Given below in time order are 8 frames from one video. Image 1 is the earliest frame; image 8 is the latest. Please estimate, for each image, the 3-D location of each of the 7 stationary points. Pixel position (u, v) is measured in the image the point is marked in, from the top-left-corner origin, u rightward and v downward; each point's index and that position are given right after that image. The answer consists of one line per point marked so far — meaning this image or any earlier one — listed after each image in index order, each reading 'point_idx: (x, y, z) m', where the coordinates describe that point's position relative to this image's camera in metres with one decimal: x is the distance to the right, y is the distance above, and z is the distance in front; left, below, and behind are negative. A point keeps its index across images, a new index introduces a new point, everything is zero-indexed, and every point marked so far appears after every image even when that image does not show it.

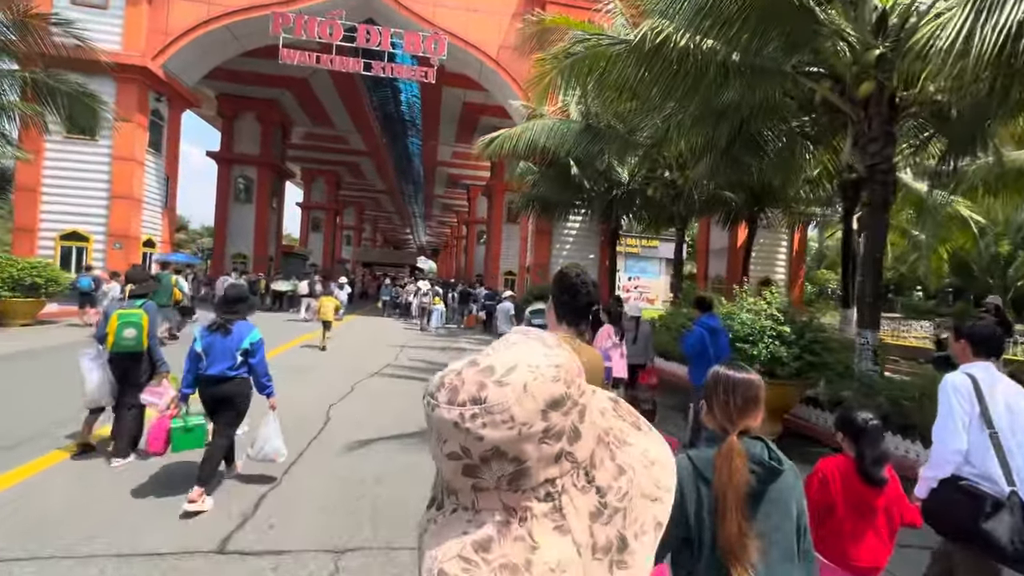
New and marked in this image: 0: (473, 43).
0: (-1.4, +8.8, +16.9) m
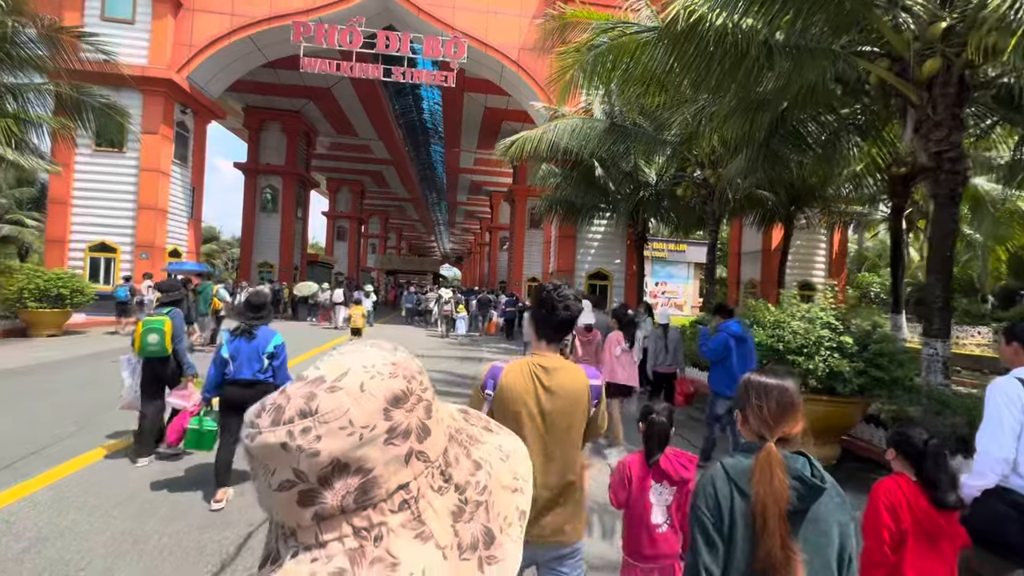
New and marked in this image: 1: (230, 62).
0: (-0.6, +8.5, +16.6) m
1: (-9.8, +7.9, +16.4) m
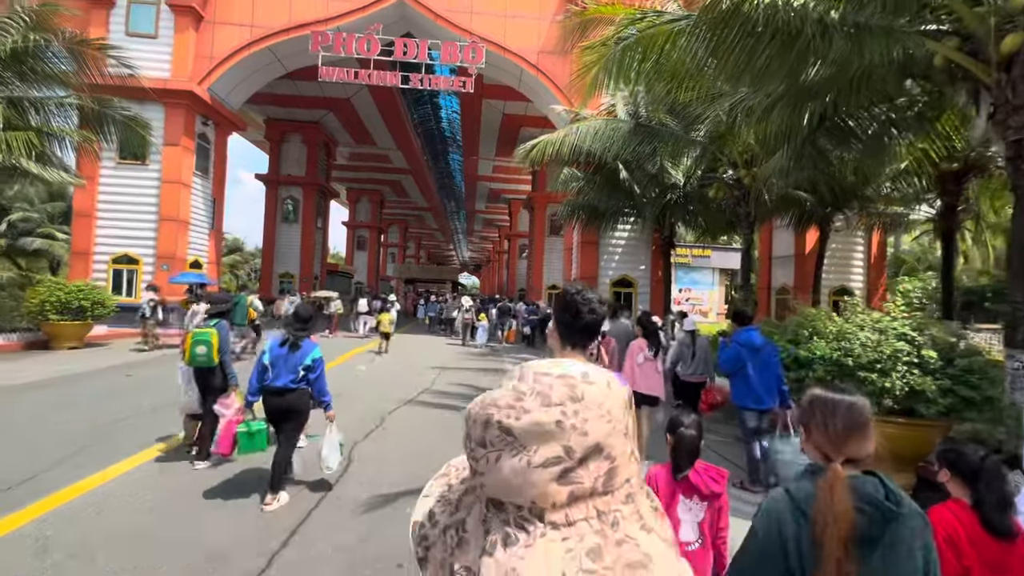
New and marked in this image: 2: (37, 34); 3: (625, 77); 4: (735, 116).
0: (0.0, +8.2, +16.4) m
1: (-9.1, +7.5, +16.5) m
2: (-11.1, +5.9, +11.0) m
3: (+1.9, +3.6, +8.1) m
4: (+3.7, +2.9, +8.0) m
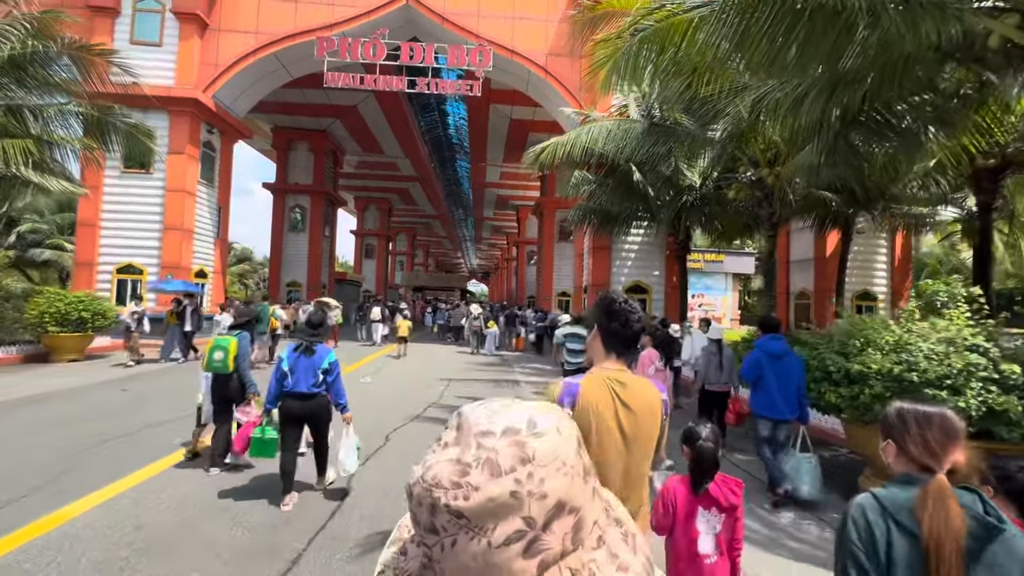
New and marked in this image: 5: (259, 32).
0: (+0.3, +8.0, +16.0) m
1: (-8.9, +7.2, +16.3) m
2: (-10.9, +5.7, +10.8) m
3: (+2.1, +3.5, +7.7) m
4: (+3.9, +2.8, +7.5) m
5: (-8.3, +8.4, +15.6) m
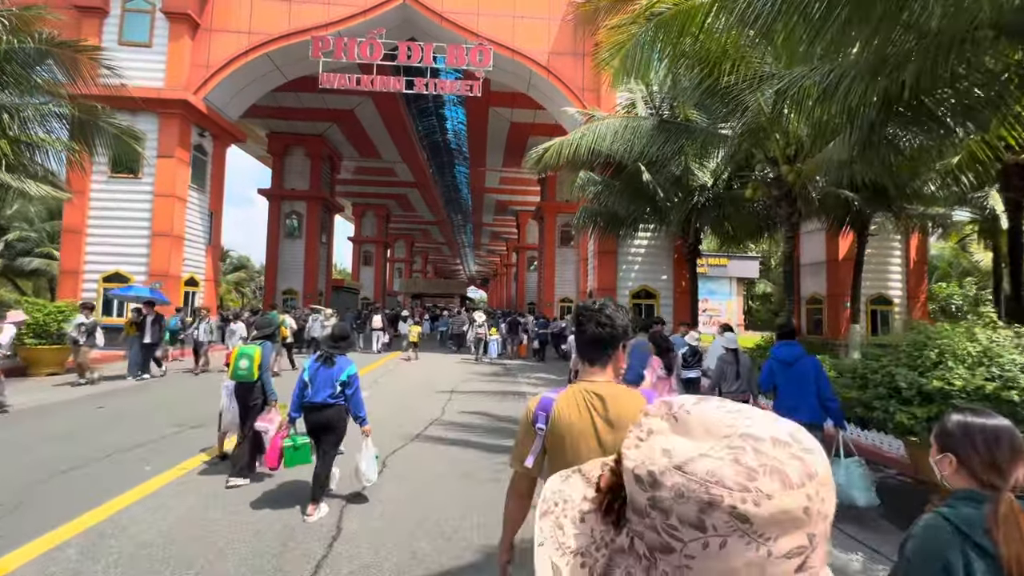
0: (+0.3, +7.8, +15.6) m
1: (-8.8, +6.9, +15.8) m
2: (-10.8, +5.5, +10.3) m
3: (+2.2, +3.4, +7.1) m
4: (+4.0, +2.8, +7.0) m
5: (-8.3, +8.2, +15.1) m
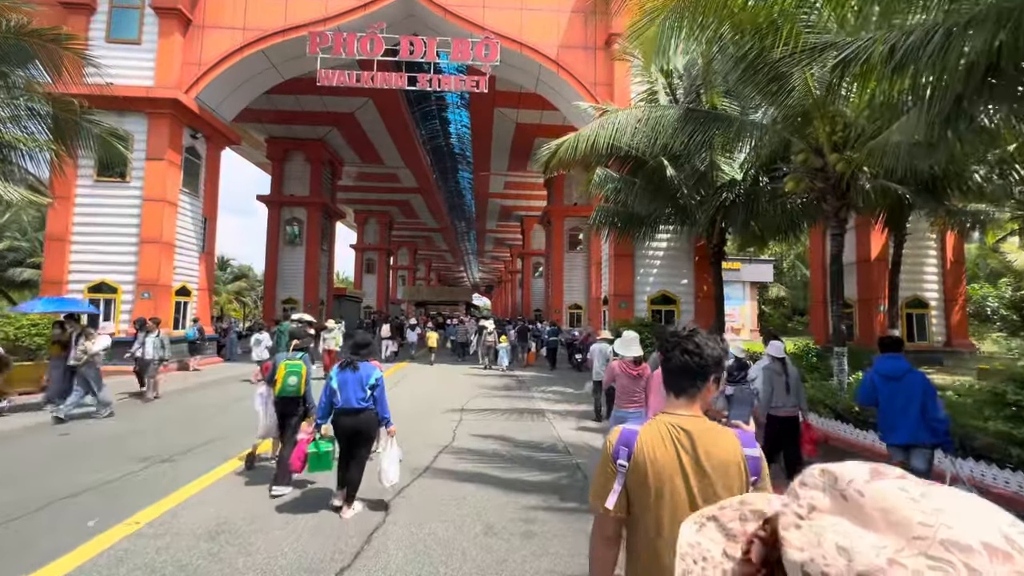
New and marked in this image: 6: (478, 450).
0: (+0.6, +7.6, +14.8) m
1: (-8.6, +6.6, +15.1) m
2: (-10.6, +5.2, +9.6) m
3: (+2.4, +3.4, +6.3) m
4: (+4.2, +2.7, +6.1) m
5: (-8.1, +7.9, +14.3) m
6: (-0.4, -2.1, +6.1) m
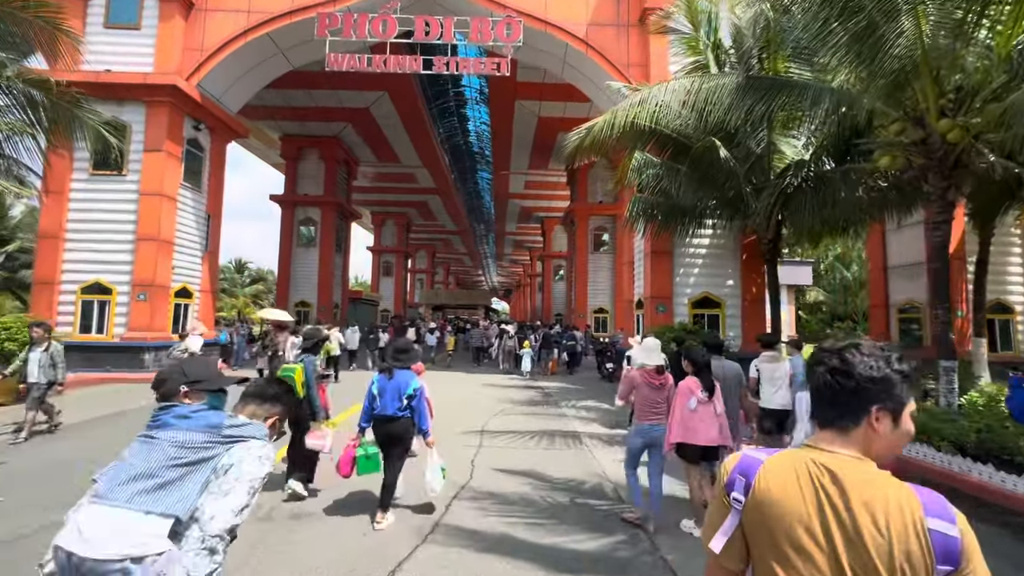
0: (+1.3, +7.6, +13.5) m
1: (-7.9, +6.6, +14.1) m
2: (-10.1, +5.2, +8.7) m
3: (+2.8, +3.4, +4.9) m
4: (+4.6, +2.7, +4.6) m
5: (-7.4, +7.8, +13.4) m
6: (-0.1, -2.1, +4.7) m
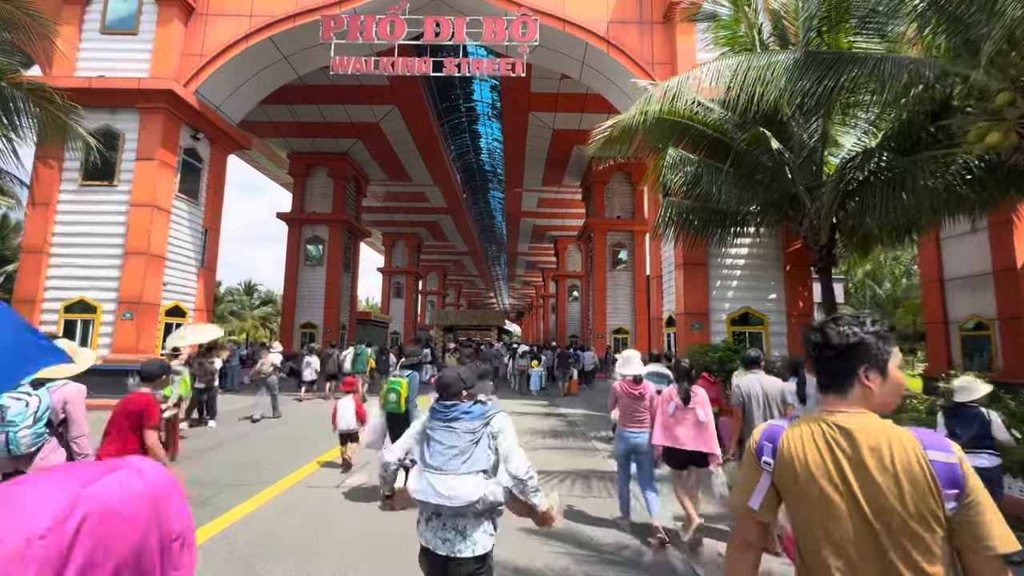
0: (+1.7, +7.1, +12.6) m
1: (-7.4, +6.1, +13.5) m
2: (-9.8, +5.0, +8.0) m
3: (+3.0, +3.4, +3.8) m
4: (+4.8, +2.8, +3.5) m
5: (-7.0, +7.4, +12.8) m
6: (+0.2, -2.1, +3.5) m
